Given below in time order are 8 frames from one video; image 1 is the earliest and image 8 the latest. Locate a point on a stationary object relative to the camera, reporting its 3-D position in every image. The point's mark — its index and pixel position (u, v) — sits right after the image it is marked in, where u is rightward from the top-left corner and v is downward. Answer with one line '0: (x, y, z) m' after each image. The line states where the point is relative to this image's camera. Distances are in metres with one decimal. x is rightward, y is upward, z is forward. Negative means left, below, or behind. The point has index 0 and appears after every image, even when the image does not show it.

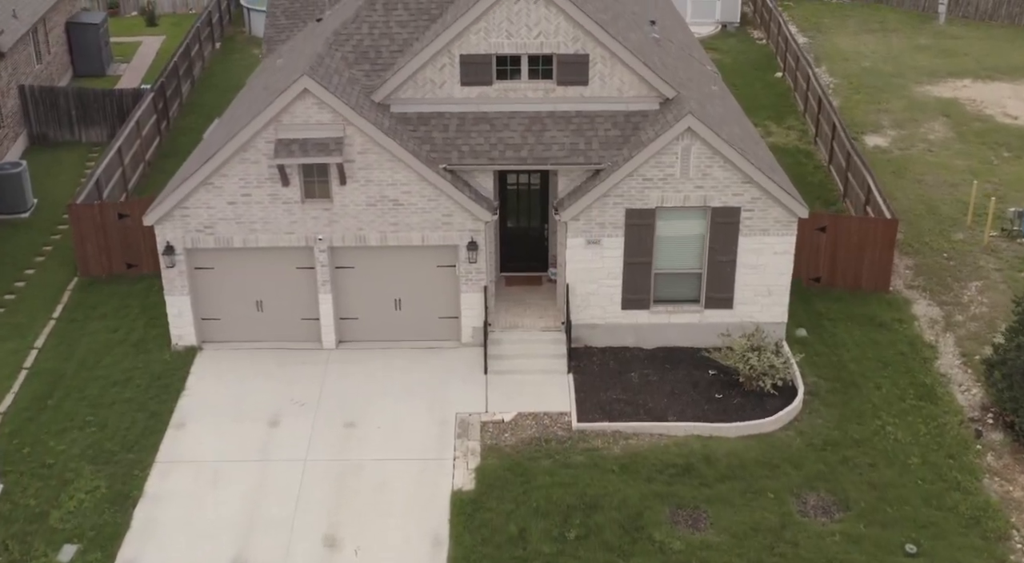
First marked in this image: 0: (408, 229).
0: (-2.0, +1.0, +18.5) m
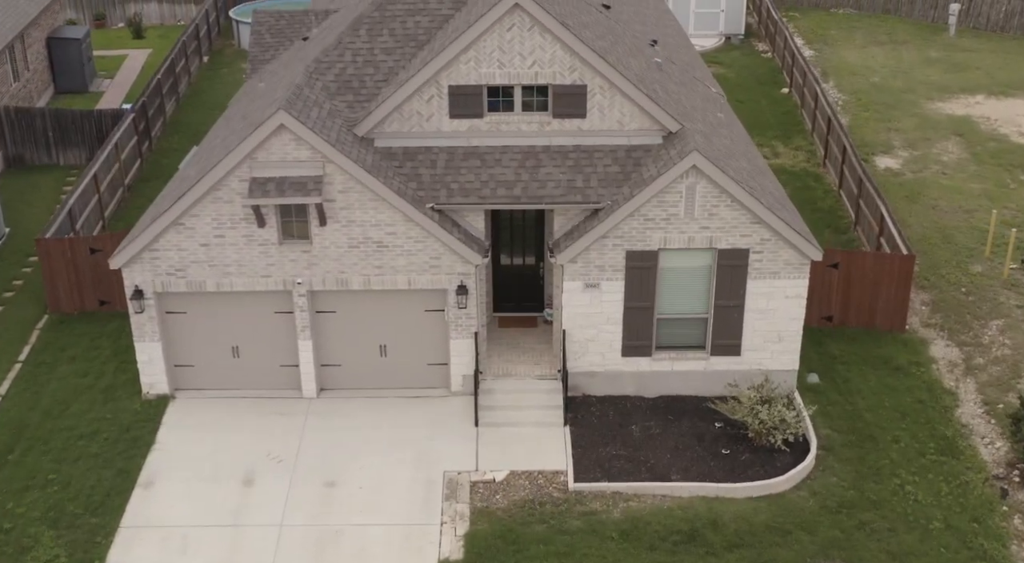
0: (-2.1, +0.2, +17.3) m
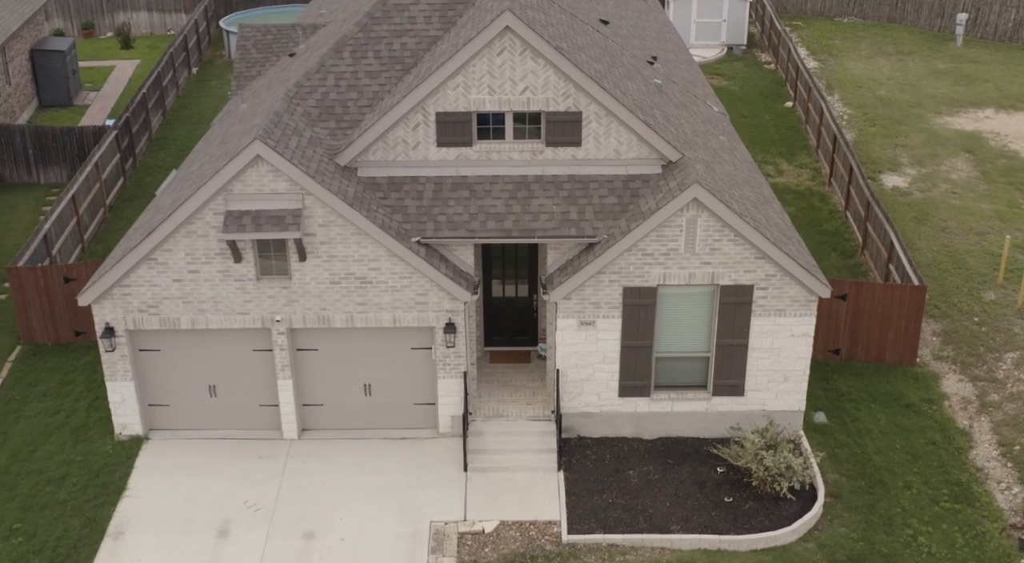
0: (-2.3, -0.5, +16.4) m
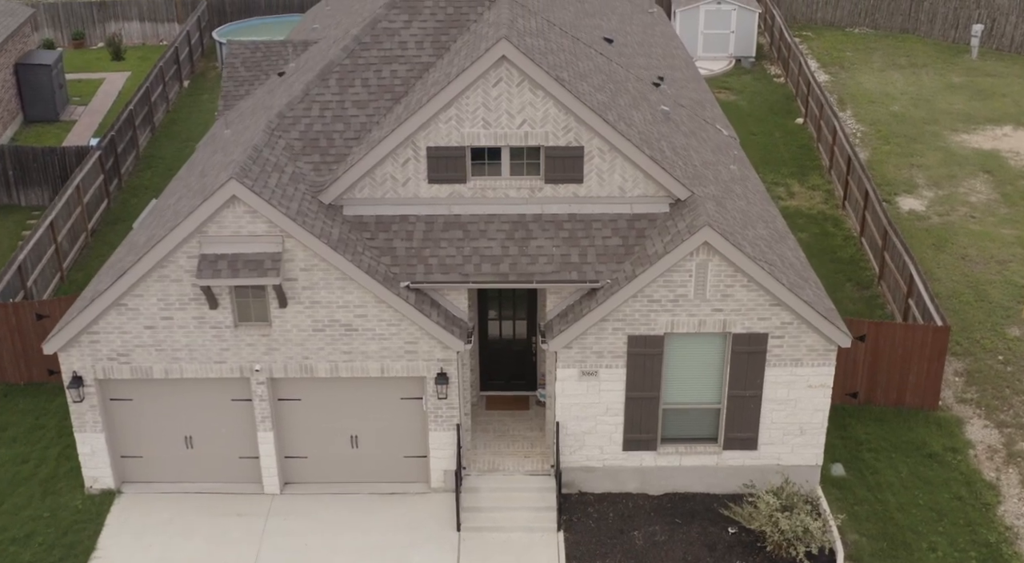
0: (-2.3, -1.2, +15.3) m
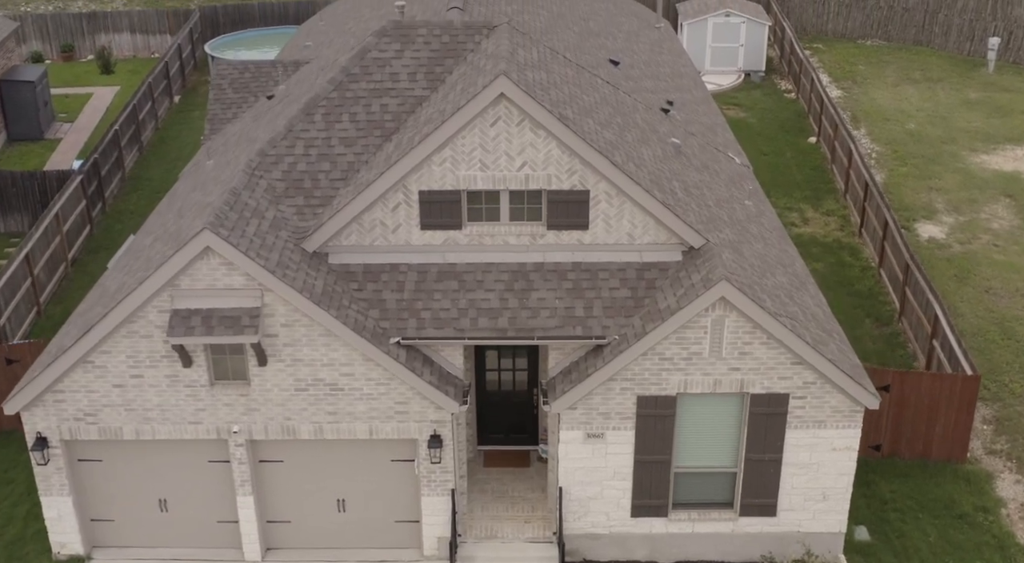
0: (-2.3, -2.0, +14.1) m
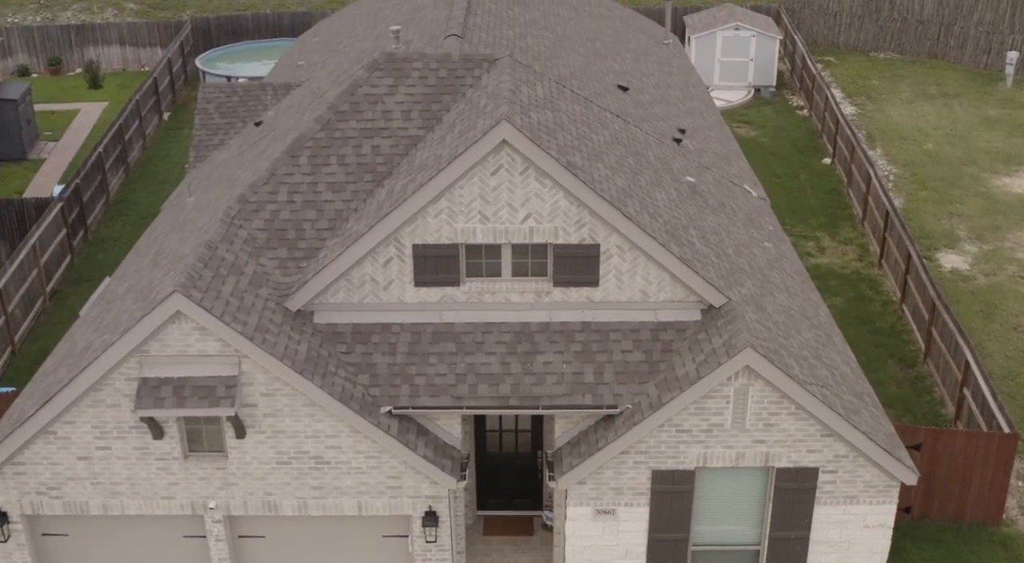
0: (-2.3, -2.8, +12.9) m
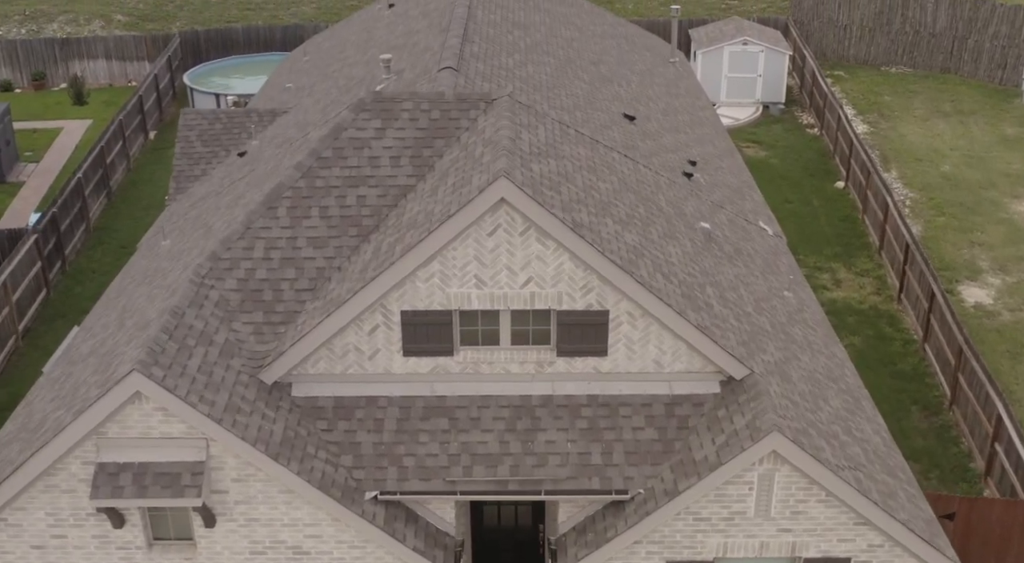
0: (-2.3, -3.6, +11.6) m
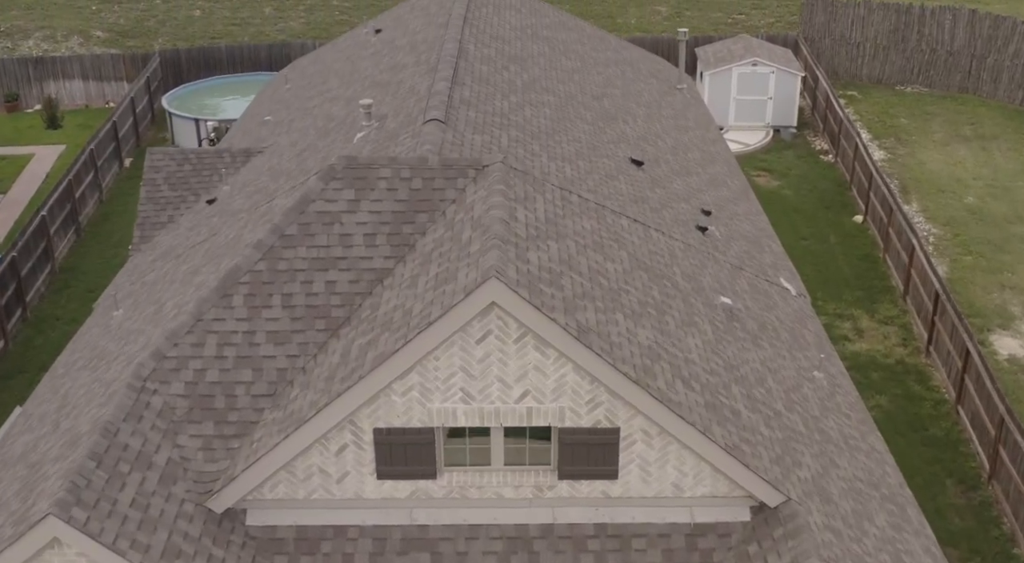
0: (-2.4, -4.7, +9.8) m
